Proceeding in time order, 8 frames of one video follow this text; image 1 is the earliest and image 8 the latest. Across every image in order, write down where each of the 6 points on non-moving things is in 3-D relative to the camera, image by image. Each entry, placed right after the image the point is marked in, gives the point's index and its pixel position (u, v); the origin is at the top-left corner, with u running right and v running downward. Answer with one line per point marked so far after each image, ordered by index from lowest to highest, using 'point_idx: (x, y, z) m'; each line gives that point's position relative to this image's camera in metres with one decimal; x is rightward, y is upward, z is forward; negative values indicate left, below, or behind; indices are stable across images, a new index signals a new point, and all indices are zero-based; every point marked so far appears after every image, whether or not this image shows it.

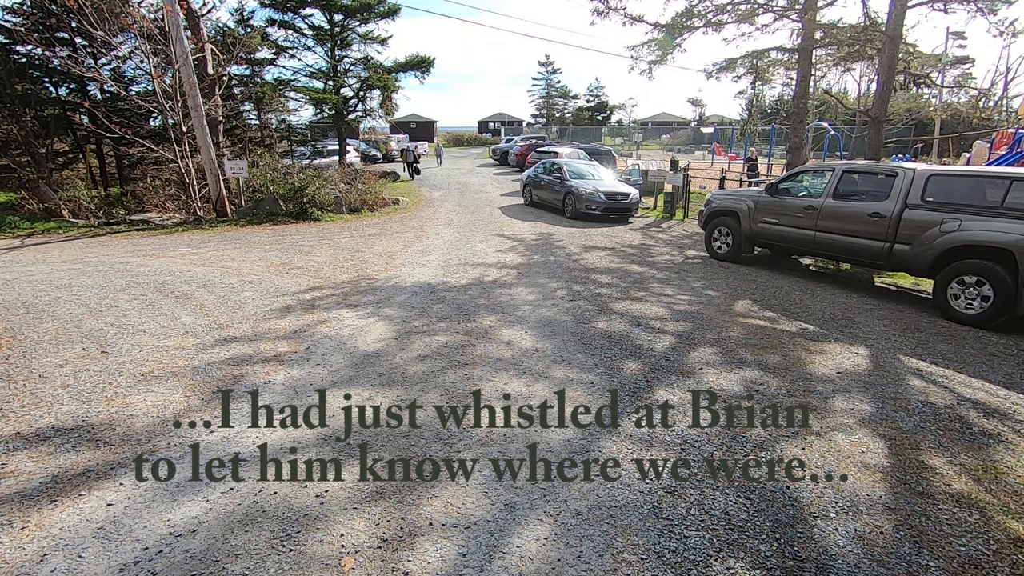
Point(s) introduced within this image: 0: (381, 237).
0: (-2.5, +1.0, +10.5) m
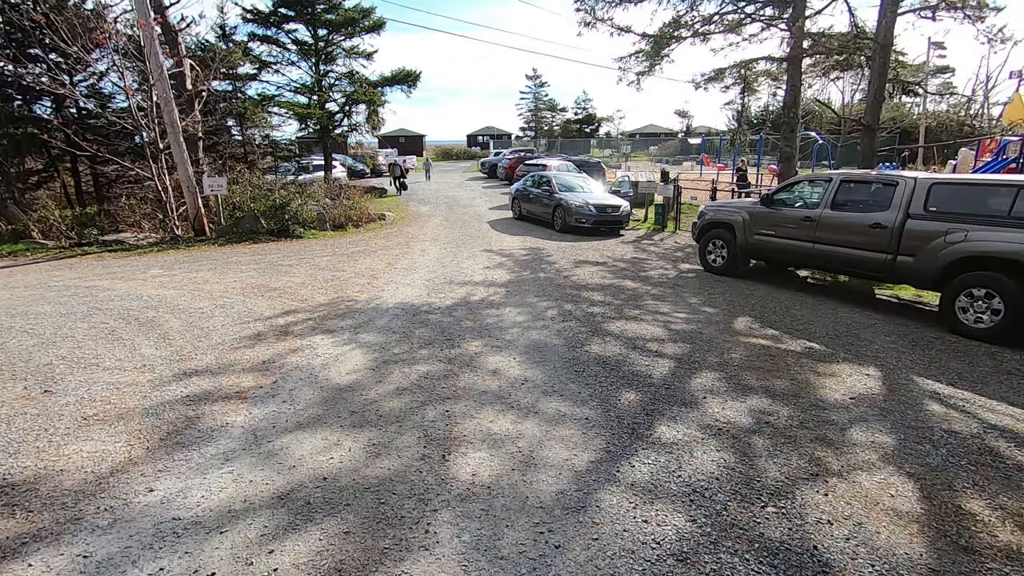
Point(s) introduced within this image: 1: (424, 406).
0: (-2.8, +0.6, +10.2) m
1: (-0.6, -0.8, +3.6) m
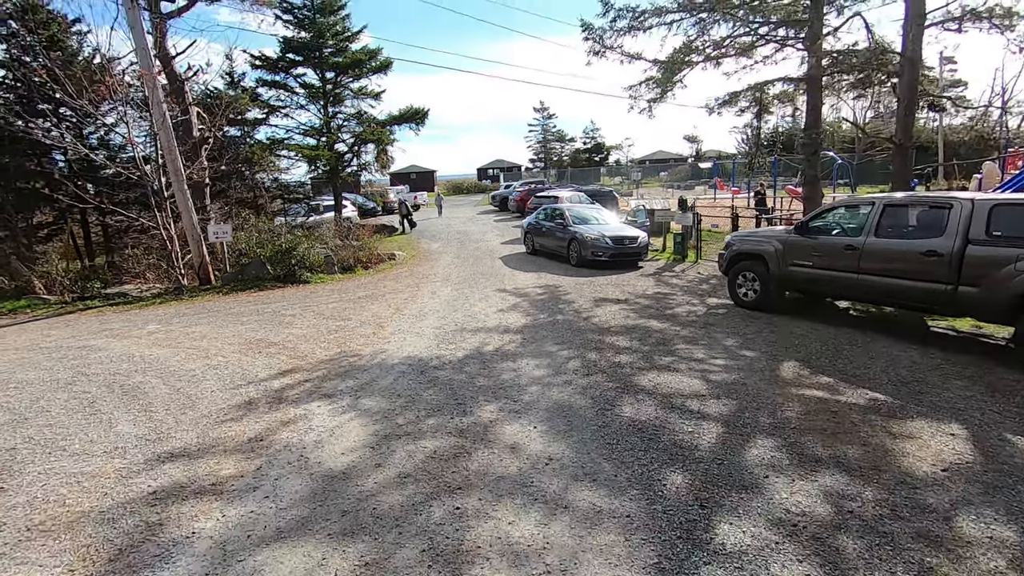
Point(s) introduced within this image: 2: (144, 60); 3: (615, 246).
0: (-2.5, -0.2, +9.7) m
1: (-0.5, -1.2, +3.0) m
2: (-7.5, +4.6, +11.0) m
3: (+2.3, +0.9, +12.2) m
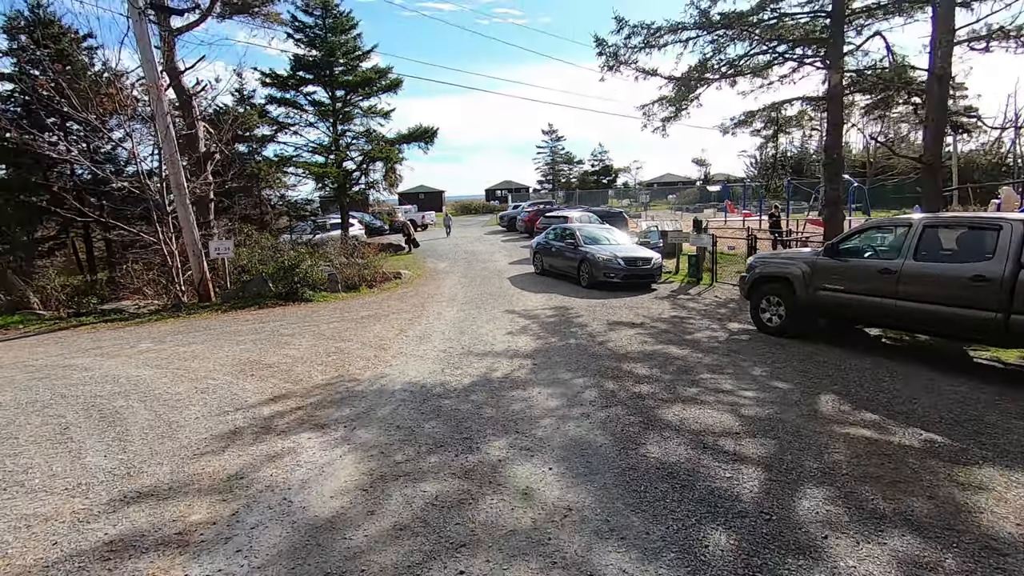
0: (-2.3, -0.5, +9.3) m
1: (-0.4, -1.3, +2.5) m
2: (-7.2, +4.3, +10.9) m
3: (+2.5, +0.5, +11.8) m
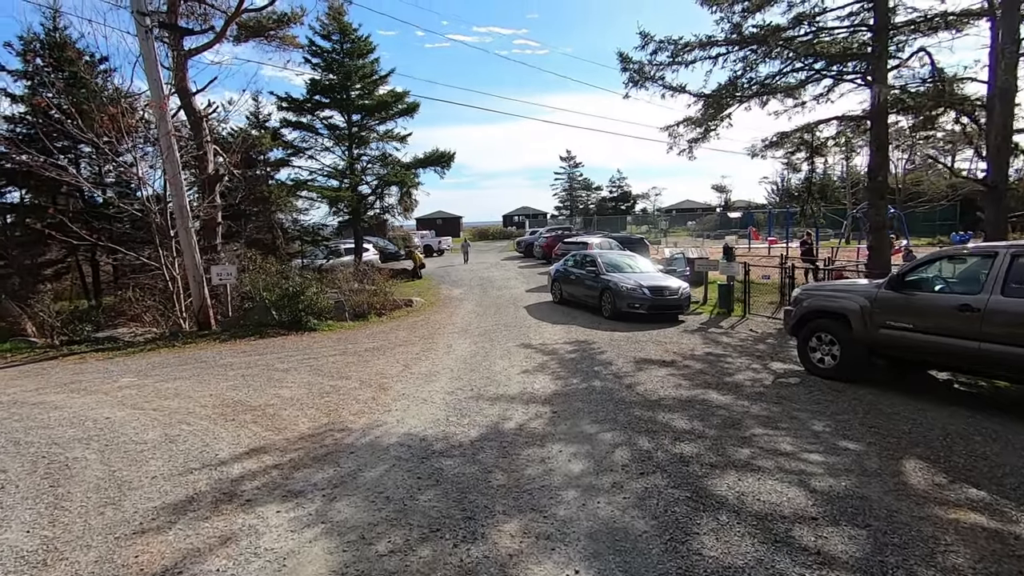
0: (-2.1, -1.0, +8.5) m
1: (-0.3, -1.5, +1.7) m
2: (-6.9, +3.8, +10.5) m
3: (+2.8, -0.2, +11.0) m
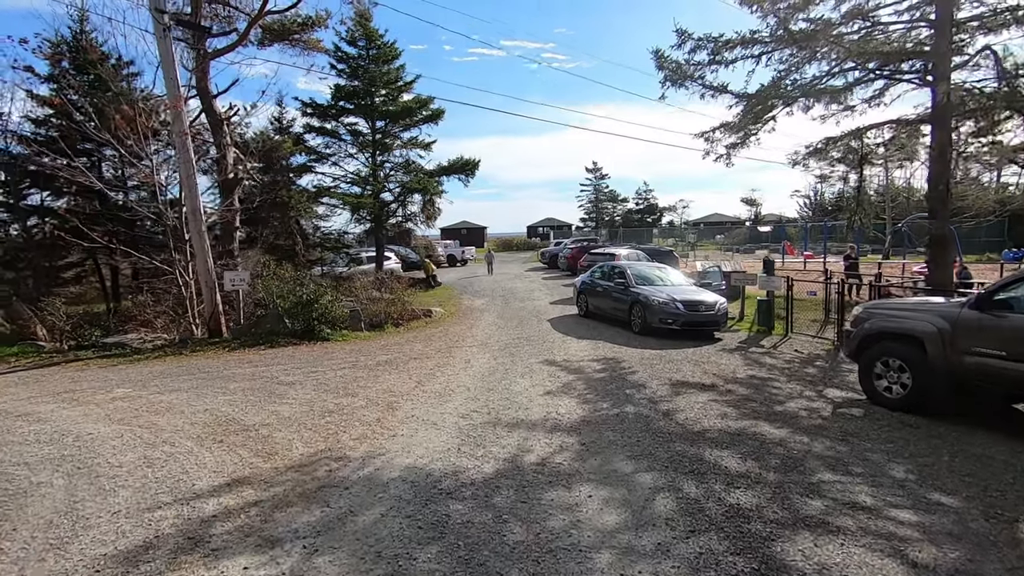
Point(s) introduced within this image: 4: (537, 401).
0: (-1.8, -1.1, +8.0) m
1: (-0.3, -1.5, +1.1) m
2: (-6.4, +3.7, +10.2) m
3: (+3.3, -0.5, +10.2) m
4: (+0.3, -1.2, +5.9) m
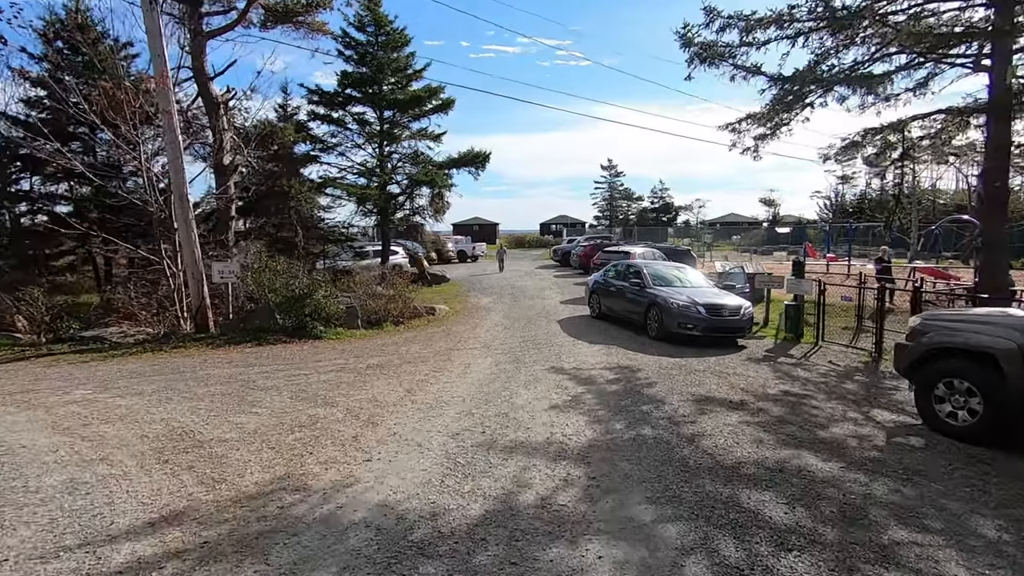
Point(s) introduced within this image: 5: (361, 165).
0: (-1.7, -1.1, +7.2) m
1: (-0.4, -1.5, +0.3) m
2: (-6.2, +3.8, +9.6) m
3: (+3.4, -0.5, +9.3) m
4: (+0.3, -1.2, +5.2) m
5: (-5.5, +4.5, +19.7) m
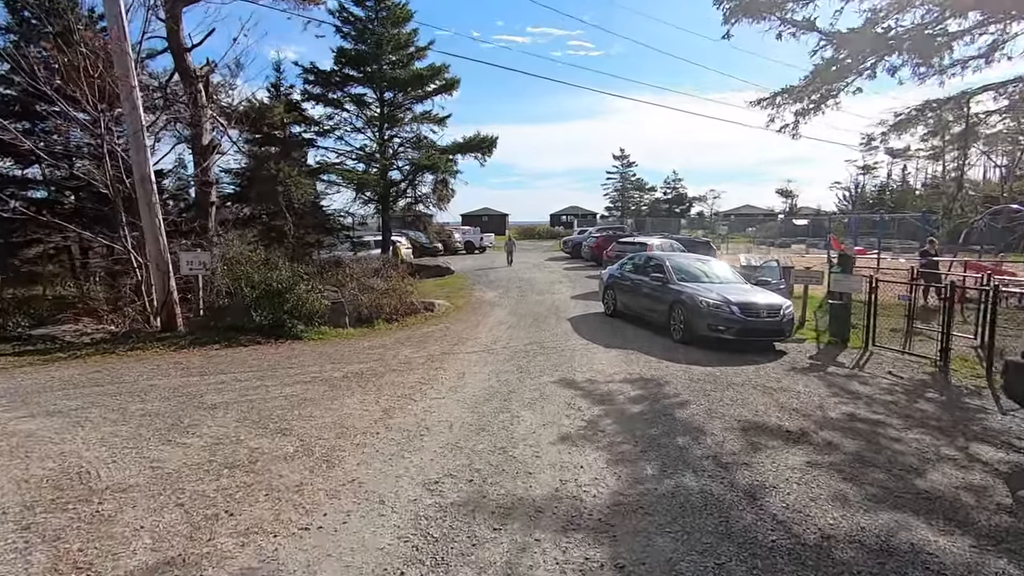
0: (-1.7, -1.1, +6.1) m
1: (-0.5, -1.6, -0.9) m
2: (-6.1, +4.0, +8.4) m
3: (+3.4, -0.4, +8.1) m
4: (+0.2, -1.2, +4.0) m
5: (-5.2, +4.7, +18.6) m
